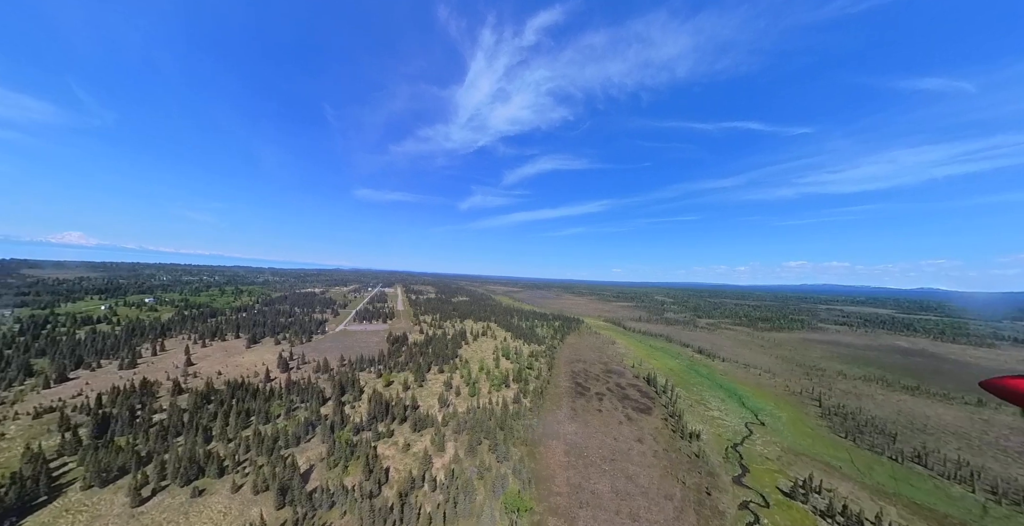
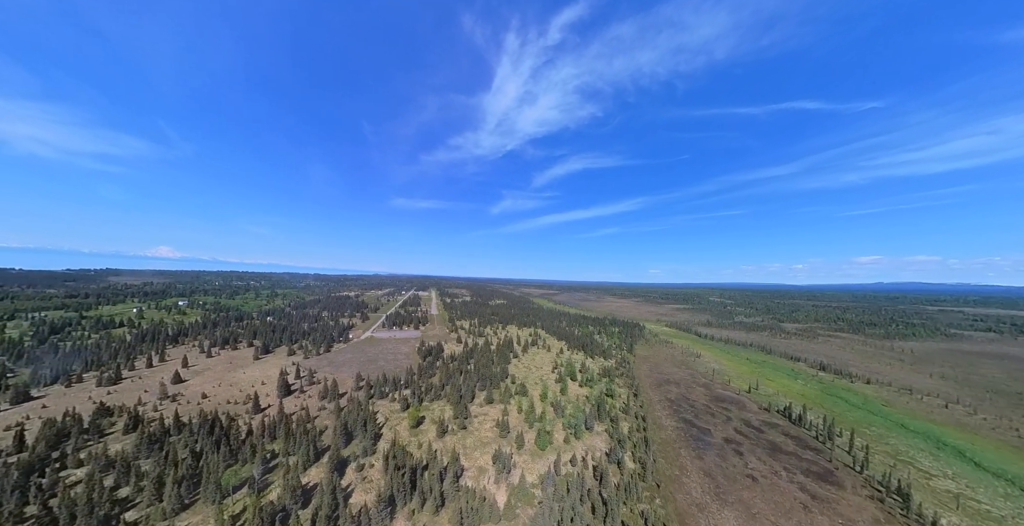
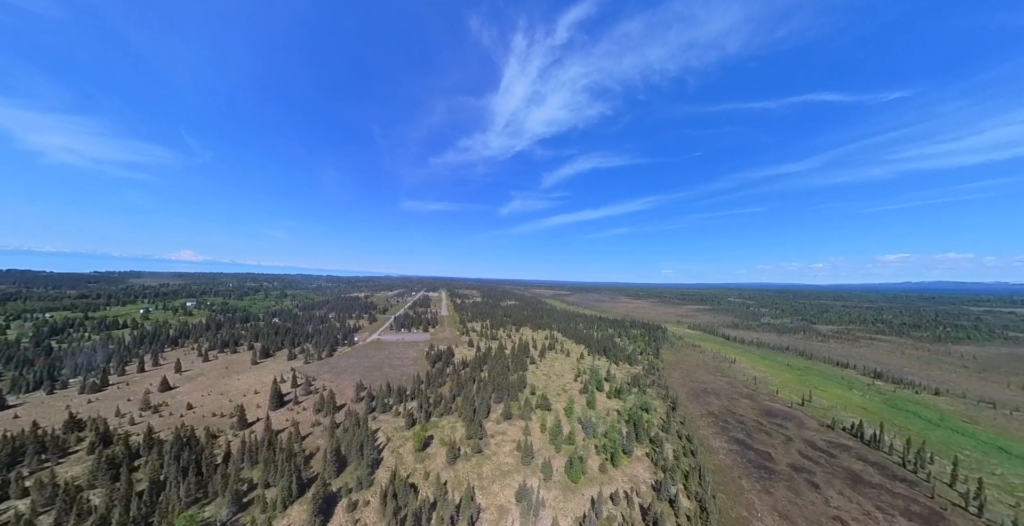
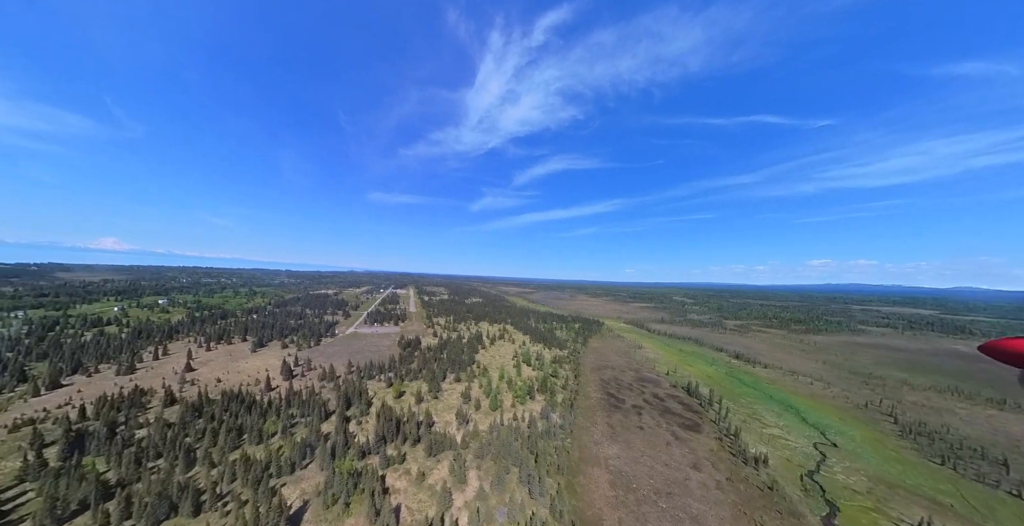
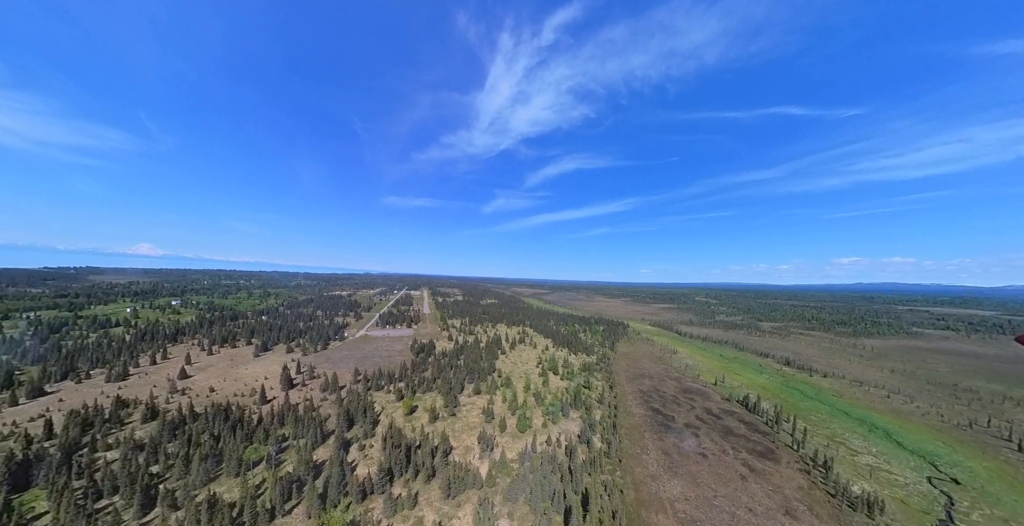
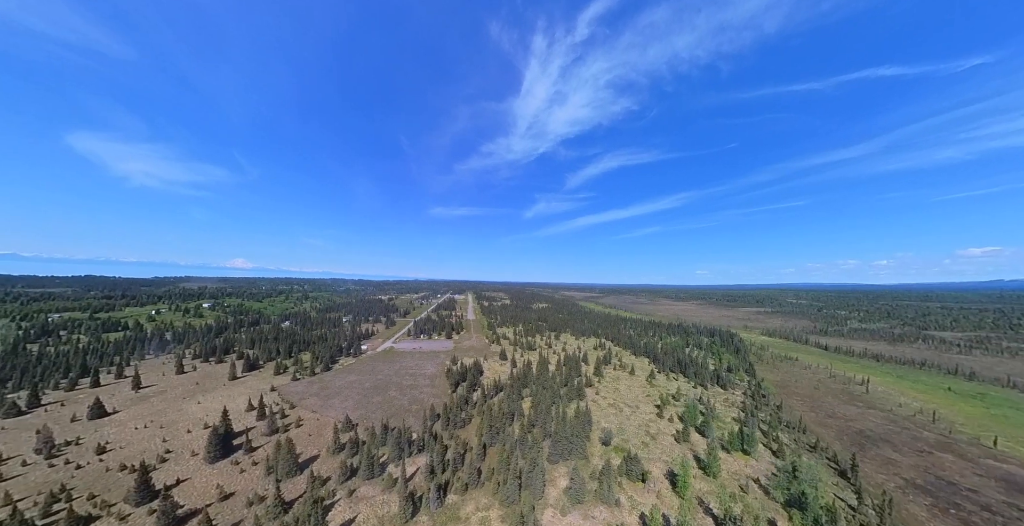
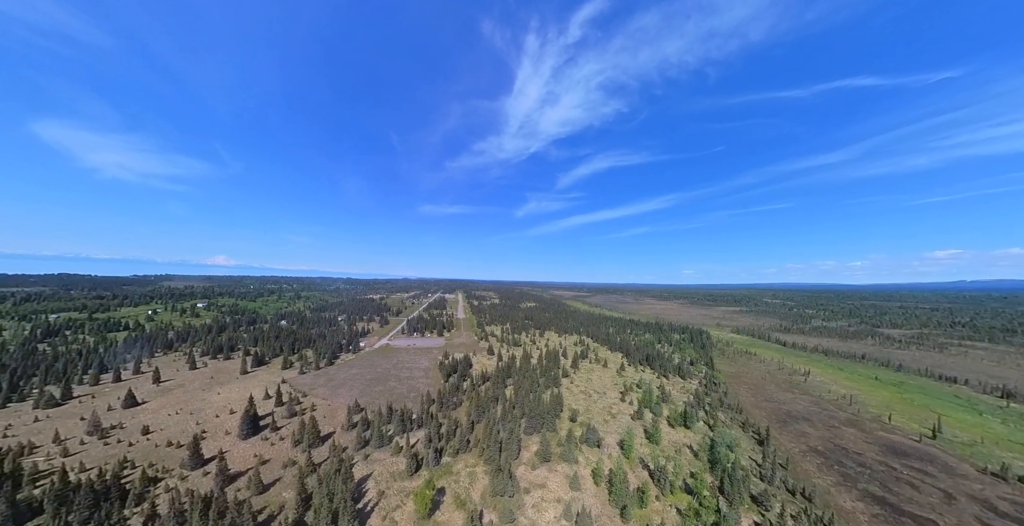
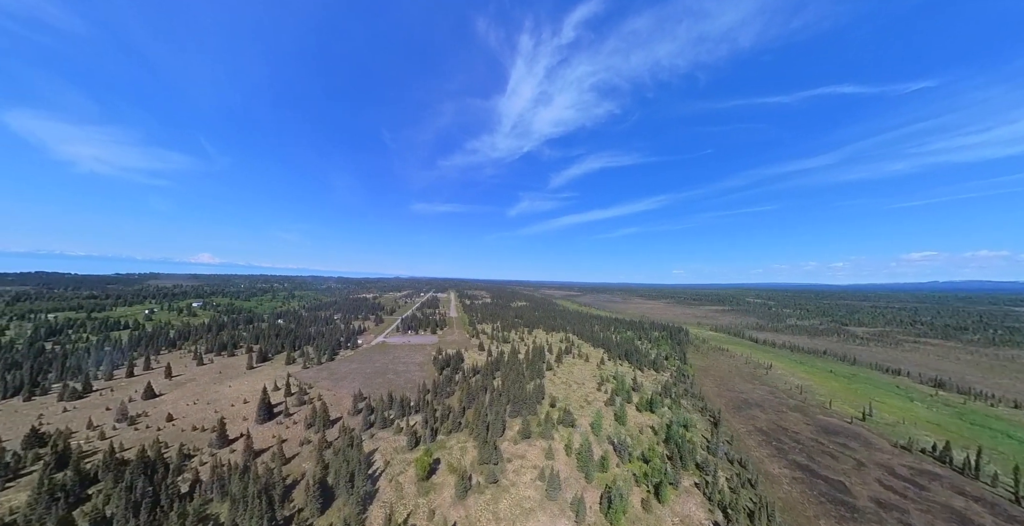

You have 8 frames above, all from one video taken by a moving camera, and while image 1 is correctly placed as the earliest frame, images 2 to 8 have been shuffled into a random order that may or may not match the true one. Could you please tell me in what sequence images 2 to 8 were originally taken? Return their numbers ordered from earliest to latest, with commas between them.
4, 5, 2, 3, 8, 7, 6
